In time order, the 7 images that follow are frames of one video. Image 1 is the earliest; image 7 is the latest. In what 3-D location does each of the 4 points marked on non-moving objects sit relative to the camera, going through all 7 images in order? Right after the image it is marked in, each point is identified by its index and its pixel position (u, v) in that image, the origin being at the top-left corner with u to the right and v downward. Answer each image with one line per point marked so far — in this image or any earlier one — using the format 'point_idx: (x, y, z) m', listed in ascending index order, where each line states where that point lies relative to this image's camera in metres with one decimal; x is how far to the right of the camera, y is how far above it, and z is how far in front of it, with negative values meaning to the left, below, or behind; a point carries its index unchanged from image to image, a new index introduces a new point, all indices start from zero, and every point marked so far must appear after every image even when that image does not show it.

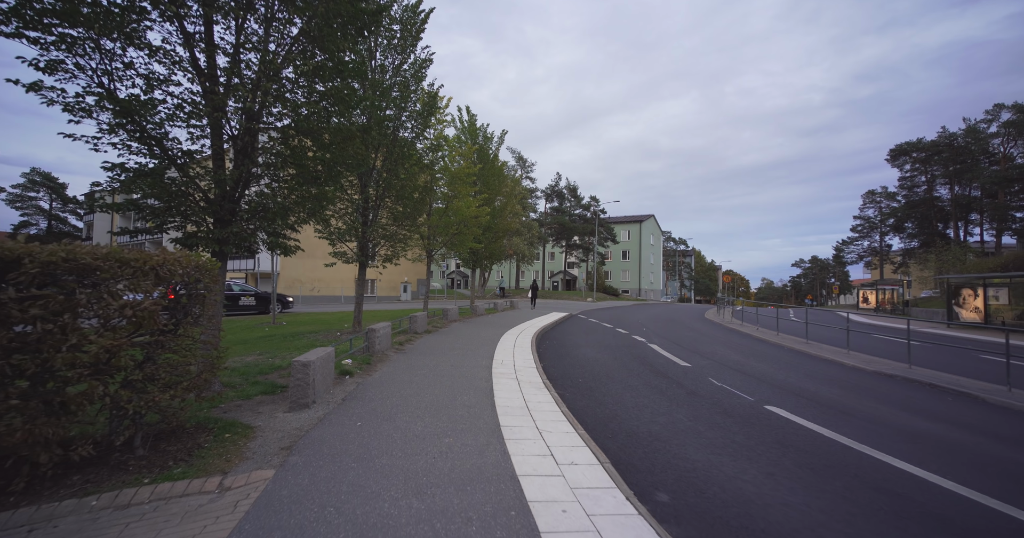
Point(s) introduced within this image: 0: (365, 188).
0: (-4.2, +2.2, +12.2) m
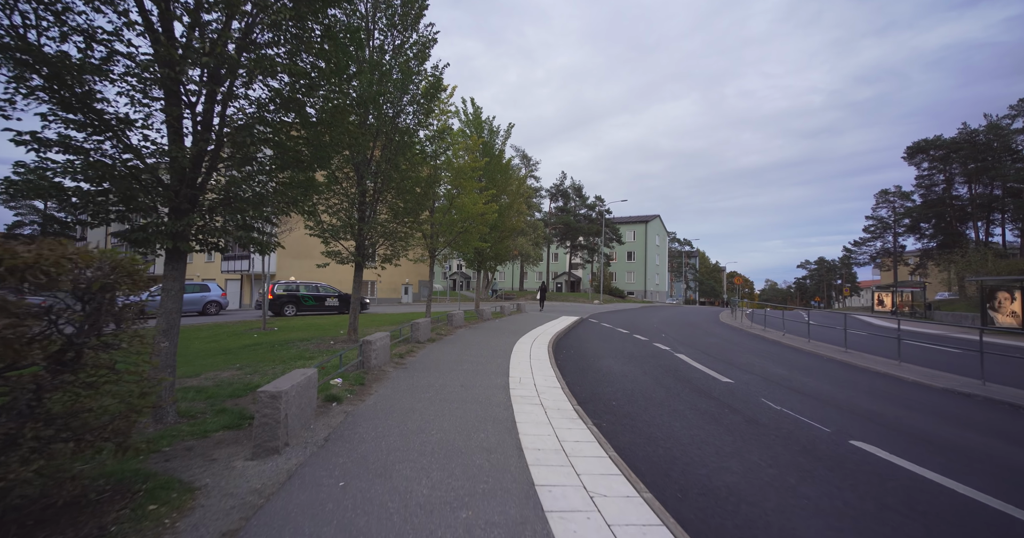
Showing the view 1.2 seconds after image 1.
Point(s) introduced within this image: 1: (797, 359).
0: (-3.8, +2.2, +11.0) m
1: (+7.5, -2.4, +11.5) m
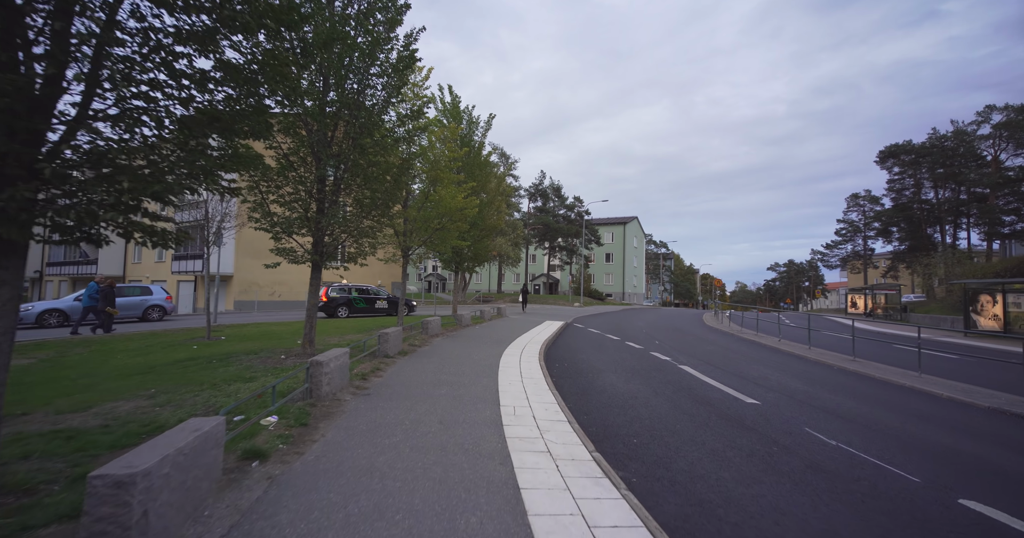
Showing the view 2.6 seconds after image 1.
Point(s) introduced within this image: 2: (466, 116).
0: (-4.2, +2.2, +9.4) m
1: (+7.2, -2.5, +10.4) m
2: (-2.0, +6.6, +18.9) m
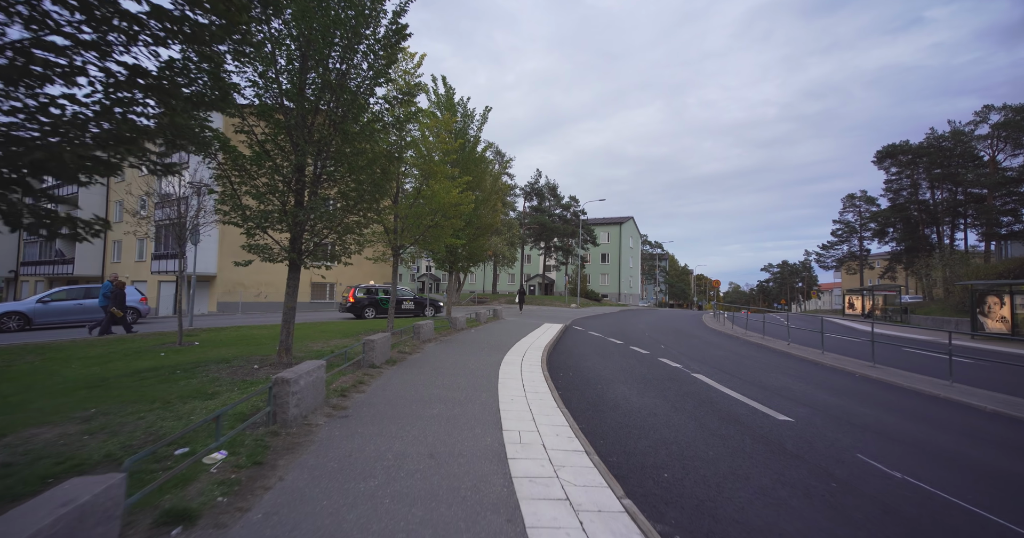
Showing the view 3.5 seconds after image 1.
0: (-4.2, +2.2, +8.4) m
1: (+7.1, -2.5, +9.6) m
2: (-2.1, +6.6, +18.0) m
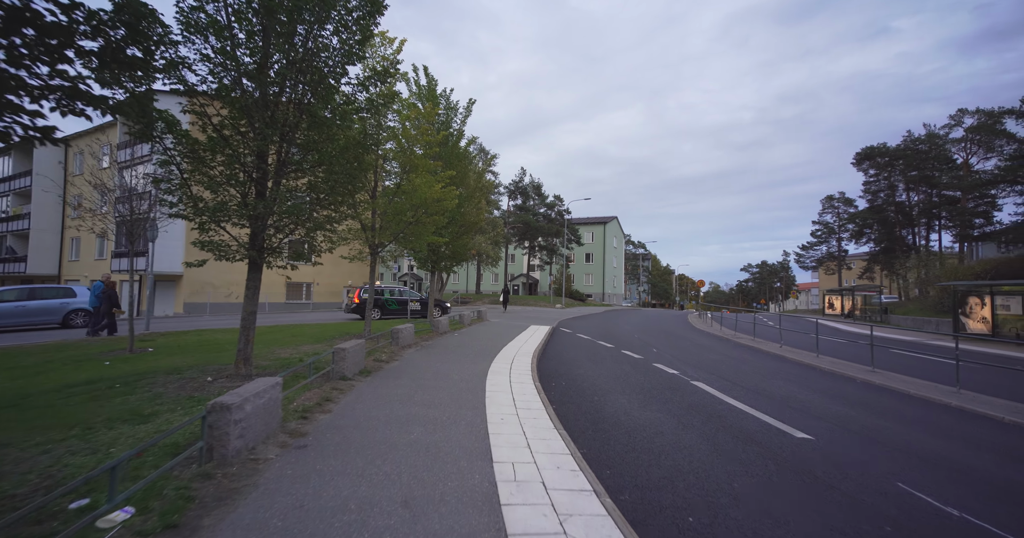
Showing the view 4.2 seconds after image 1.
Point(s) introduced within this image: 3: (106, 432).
0: (-4.4, +2.2, +7.5) m
1: (+6.9, -2.5, +9.2) m
2: (-2.7, +6.7, +17.1) m
3: (-4.3, -1.7, +4.6) m
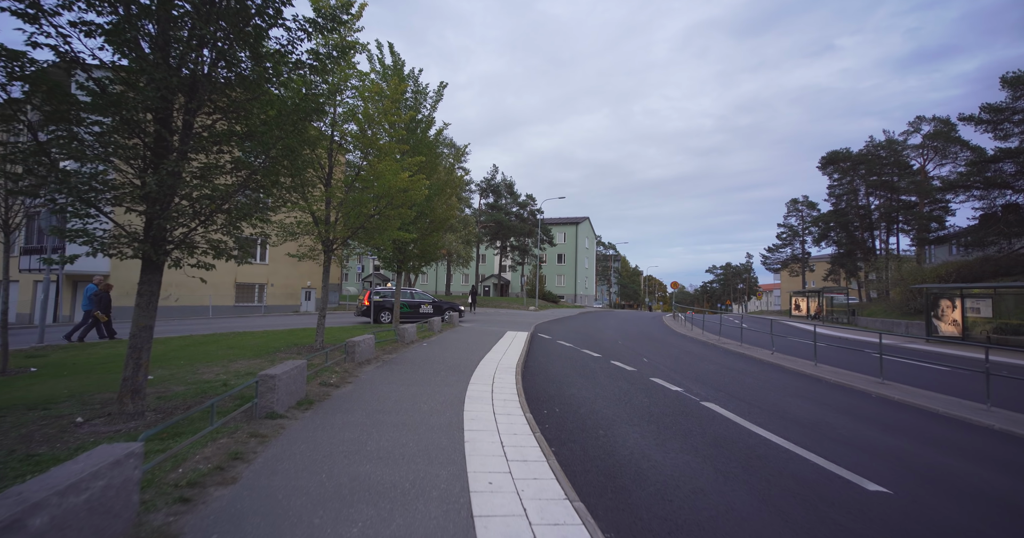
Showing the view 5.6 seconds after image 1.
0: (-4.6, +2.2, +5.6) m
1: (+6.5, -2.5, +8.1) m
2: (-3.5, +6.6, +15.4) m
3: (-4.3, -1.7, +2.7) m
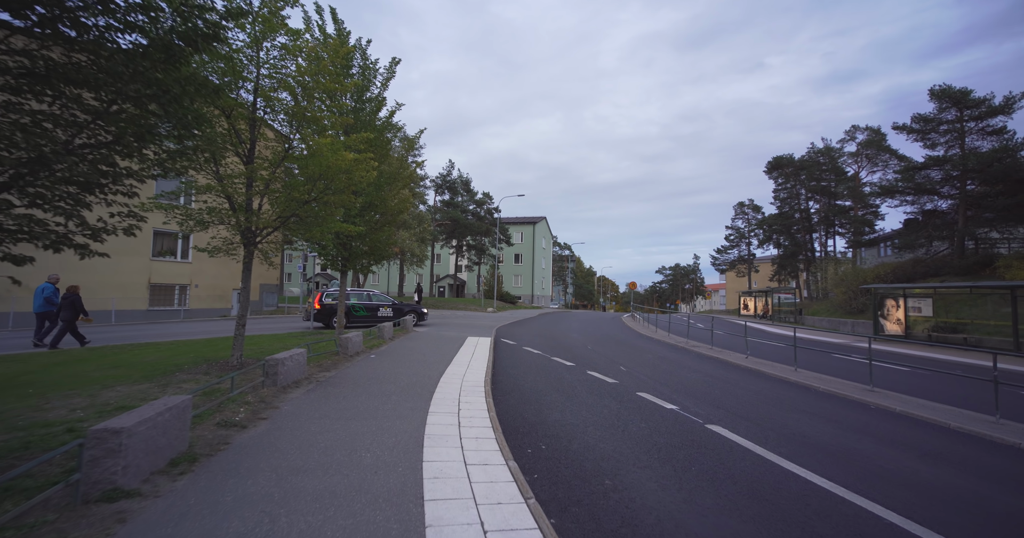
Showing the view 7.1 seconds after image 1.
0: (-4.7, +2.3, +3.6) m
1: (+6.0, -2.5, +7.2) m
2: (-4.7, +6.7, +13.4) m
3: (-4.2, -1.7, +0.7) m
